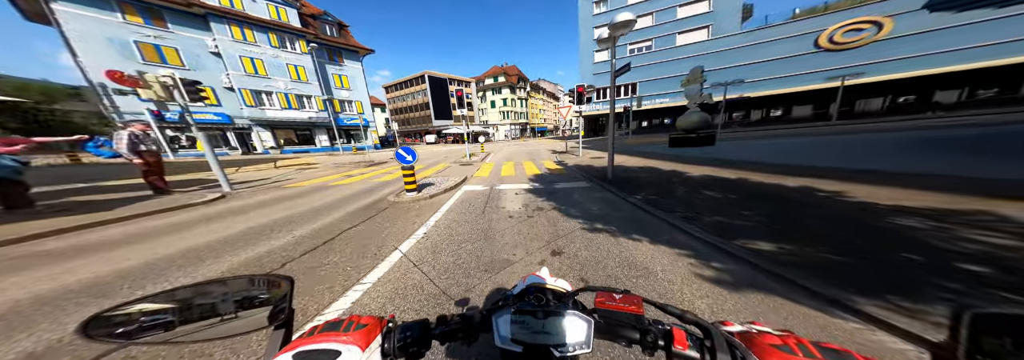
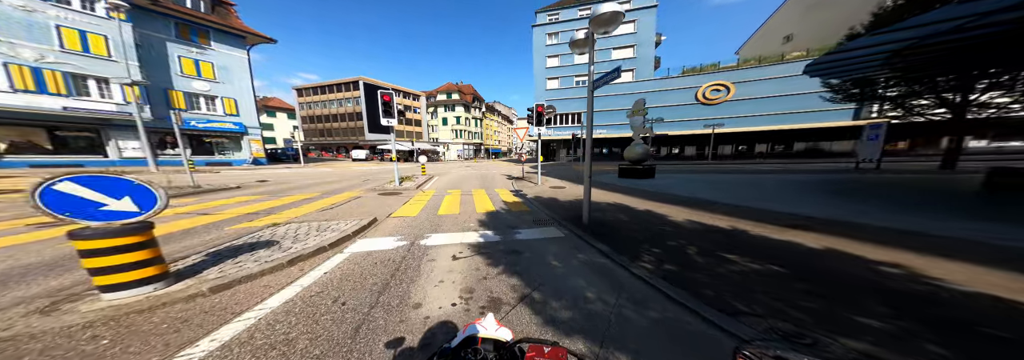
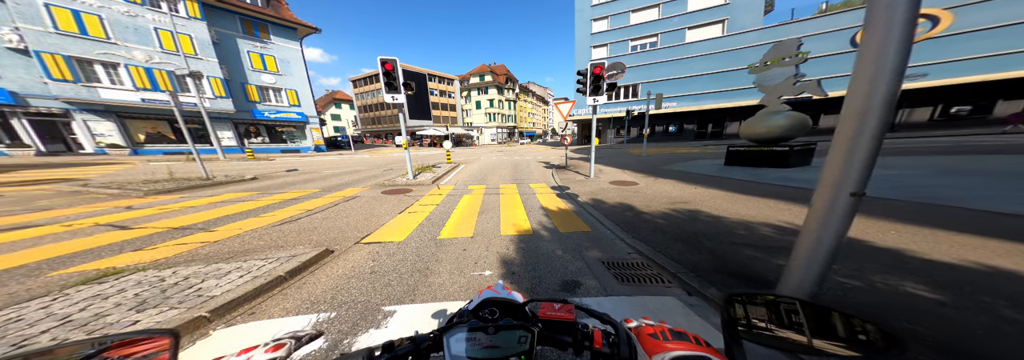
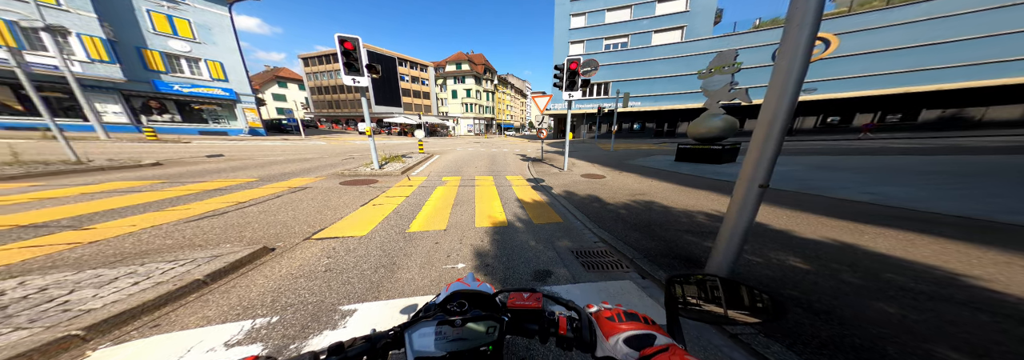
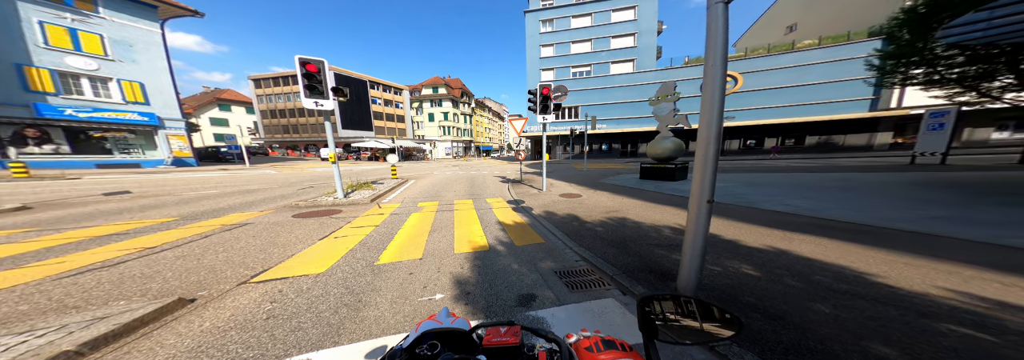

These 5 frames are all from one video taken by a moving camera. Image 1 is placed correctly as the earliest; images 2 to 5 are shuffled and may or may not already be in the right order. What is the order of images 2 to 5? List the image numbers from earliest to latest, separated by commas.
2, 5, 4, 3
